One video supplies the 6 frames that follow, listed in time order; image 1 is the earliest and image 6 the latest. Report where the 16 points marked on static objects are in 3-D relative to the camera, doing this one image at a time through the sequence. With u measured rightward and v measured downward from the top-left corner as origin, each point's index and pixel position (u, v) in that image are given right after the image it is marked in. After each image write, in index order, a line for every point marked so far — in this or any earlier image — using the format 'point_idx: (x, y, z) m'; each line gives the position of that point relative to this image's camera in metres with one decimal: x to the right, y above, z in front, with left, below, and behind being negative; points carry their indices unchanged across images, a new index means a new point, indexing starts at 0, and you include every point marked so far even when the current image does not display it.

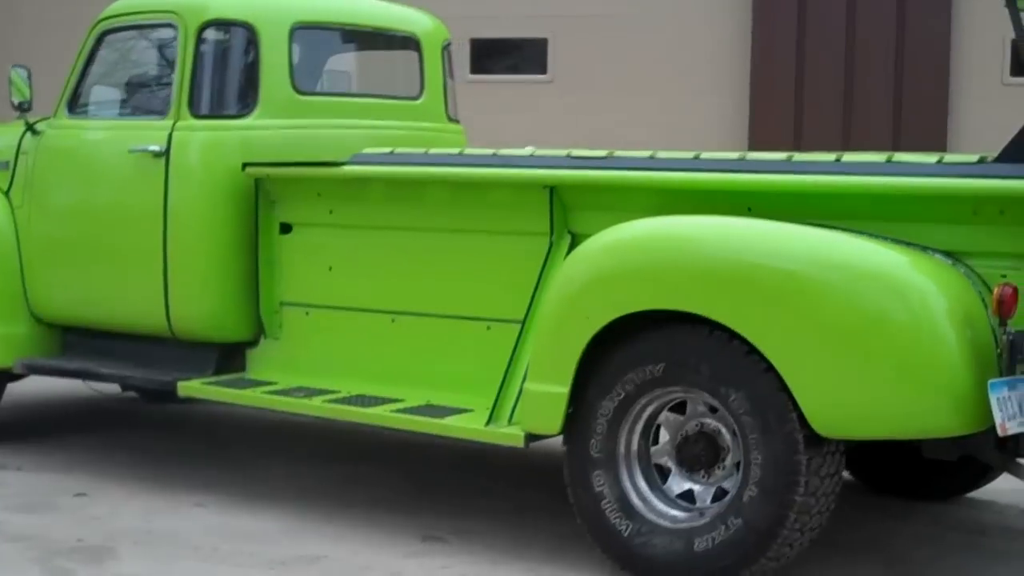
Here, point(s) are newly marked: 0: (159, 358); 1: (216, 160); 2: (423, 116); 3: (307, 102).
0: (-1.5, -0.3, +5.9) m
1: (-1.2, +0.5, +5.6) m
2: (-0.4, +0.8, +6.7) m
3: (-0.9, +0.8, +6.0) m
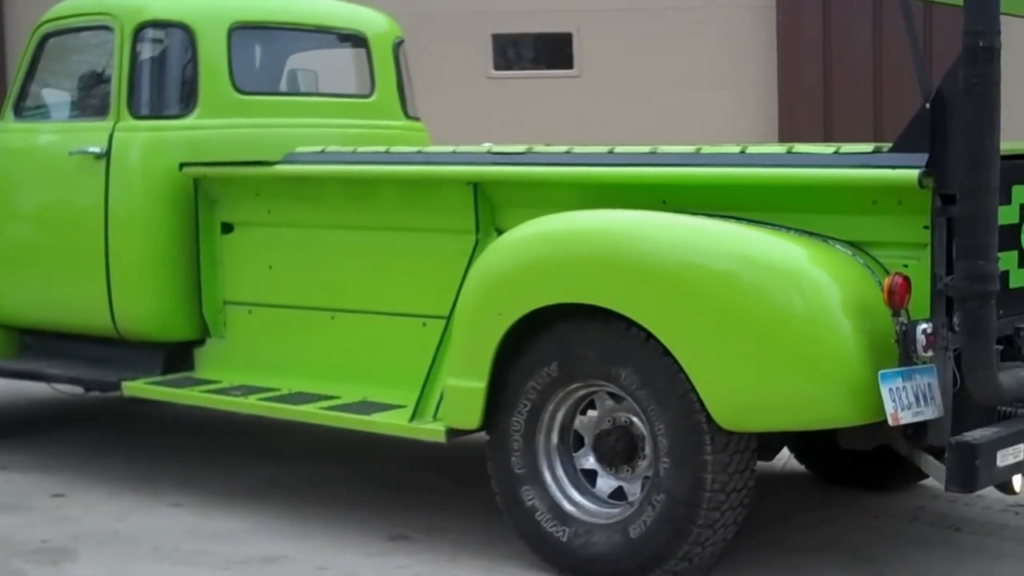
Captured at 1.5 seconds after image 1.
0: (-1.8, -0.3, +6.0) m
1: (-1.5, +0.5, +5.7) m
2: (-0.7, +0.9, +6.7) m
3: (-1.2, +0.8, +6.0) m
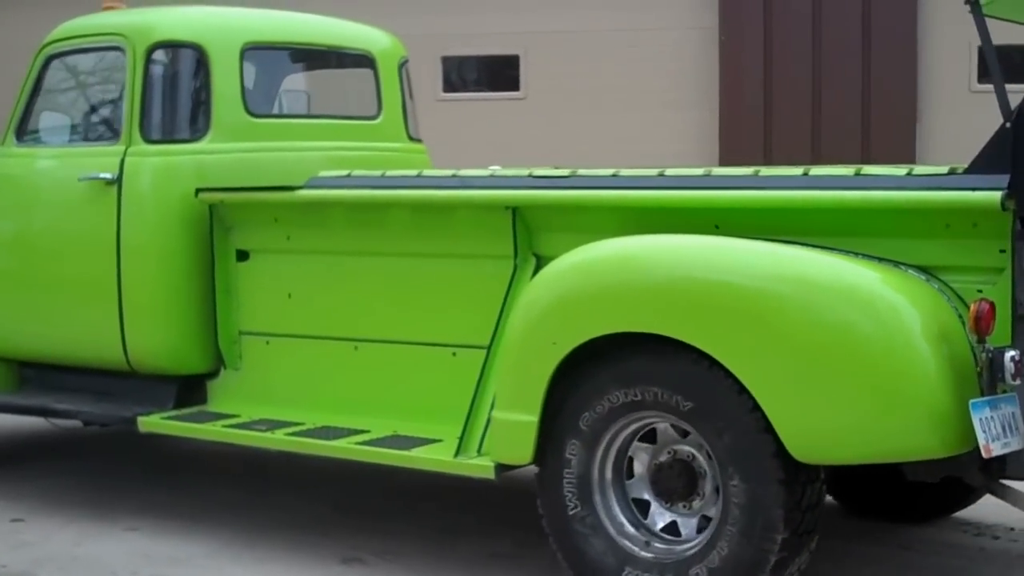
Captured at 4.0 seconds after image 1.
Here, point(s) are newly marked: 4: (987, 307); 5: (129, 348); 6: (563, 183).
0: (-1.7, -0.4, +5.8) m
1: (-1.4, +0.4, +5.5) m
2: (-0.6, +0.7, +6.5) m
3: (-1.1, +0.7, +5.8) m
4: (+1.3, 0.0, +3.7) m
5: (-1.6, -0.2, +5.5) m
6: (+0.2, +0.3, +4.5) m
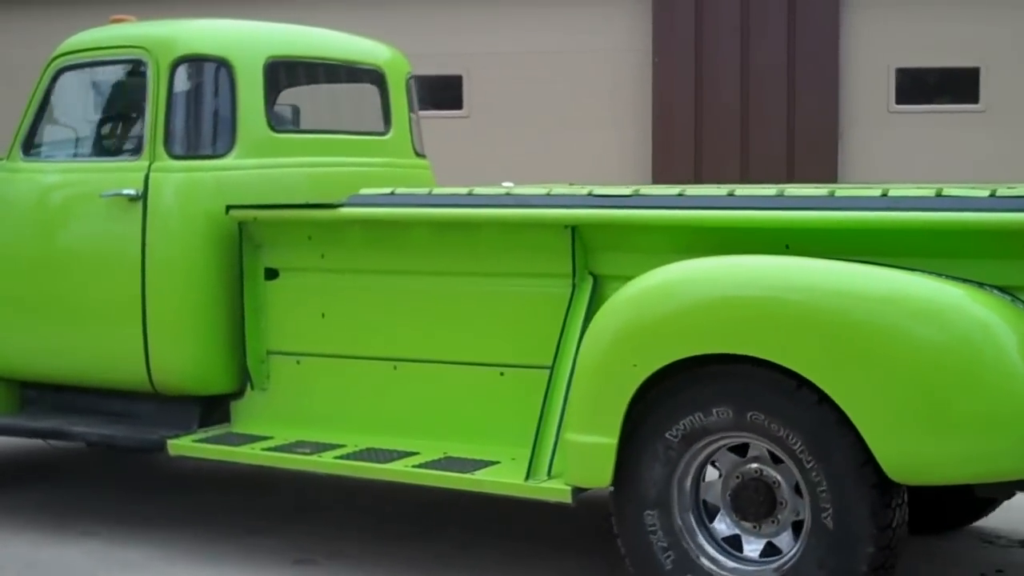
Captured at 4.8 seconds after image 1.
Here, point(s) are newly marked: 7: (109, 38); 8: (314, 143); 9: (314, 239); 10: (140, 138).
0: (-1.5, -0.5, +5.6) m
1: (-1.2, +0.3, +5.3) m
2: (-0.6, +0.6, +6.5) m
3: (-1.0, +0.6, +5.7) m
4: (+1.5, -0.1, +3.7) m
5: (-1.4, -0.3, +5.4) m
6: (+0.4, +0.3, +4.5) m
7: (-1.7, +1.0, +5.7) m
8: (-0.8, +0.6, +5.9) m
9: (-0.8, +0.2, +5.2) m
10: (-1.5, +0.6, +5.5) m
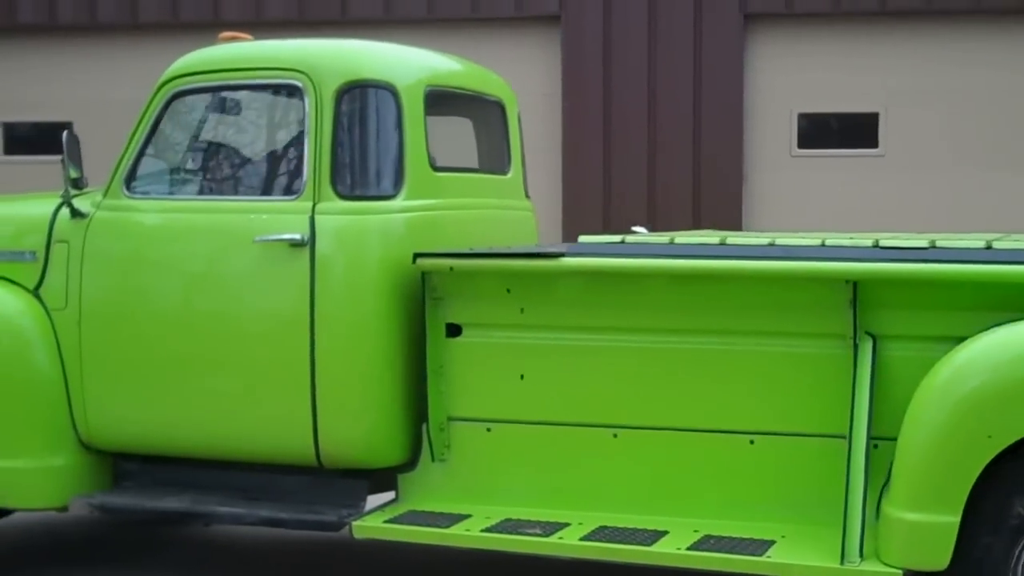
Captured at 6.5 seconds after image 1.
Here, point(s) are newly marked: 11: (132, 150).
0: (-0.8, -0.7, +4.9) m
1: (-0.5, +0.1, +4.7) m
2: (0.0, +0.4, +5.9) m
3: (-0.3, +0.4, +5.1) m
4: (+2.5, -0.3, +3.5) m
5: (-0.7, -0.5, +4.7) m
6: (+1.2, +0.1, +4.1) m
7: (-1.0, +0.8, +5.0) m
8: (-0.2, +0.4, +5.3) m
9: (0.0, 0.0, +4.6) m
10: (-0.8, +0.4, +4.9) m
11: (-1.4, +0.5, +5.2) m
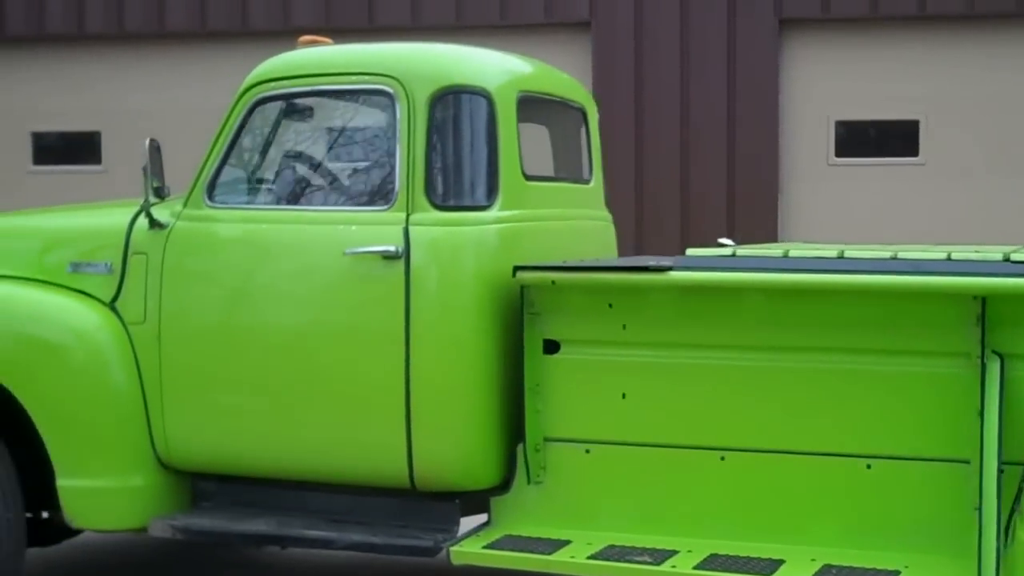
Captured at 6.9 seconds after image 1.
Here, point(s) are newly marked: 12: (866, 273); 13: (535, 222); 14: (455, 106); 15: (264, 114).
0: (-0.5, -0.8, +4.7) m
1: (-0.2, +0.1, +4.5) m
2: (+0.3, +0.4, +5.7) m
3: (0.0, +0.4, +5.0) m
4: (+2.8, -0.3, +3.3) m
5: (-0.4, -0.6, +4.5) m
6: (+1.5, 0.0, +3.9) m
7: (-0.7, +0.8, +4.8) m
8: (+0.1, +0.4, +5.1) m
9: (+0.3, -0.1, +4.4) m
10: (-0.4, +0.4, +4.7) m
11: (-1.1, +0.5, +5.0) m
12: (+1.0, 0.0, +4.1) m
13: (+0.1, +0.2, +4.9) m
14: (-0.2, +0.6, +4.7) m
15: (-0.9, +0.6, +4.9) m
